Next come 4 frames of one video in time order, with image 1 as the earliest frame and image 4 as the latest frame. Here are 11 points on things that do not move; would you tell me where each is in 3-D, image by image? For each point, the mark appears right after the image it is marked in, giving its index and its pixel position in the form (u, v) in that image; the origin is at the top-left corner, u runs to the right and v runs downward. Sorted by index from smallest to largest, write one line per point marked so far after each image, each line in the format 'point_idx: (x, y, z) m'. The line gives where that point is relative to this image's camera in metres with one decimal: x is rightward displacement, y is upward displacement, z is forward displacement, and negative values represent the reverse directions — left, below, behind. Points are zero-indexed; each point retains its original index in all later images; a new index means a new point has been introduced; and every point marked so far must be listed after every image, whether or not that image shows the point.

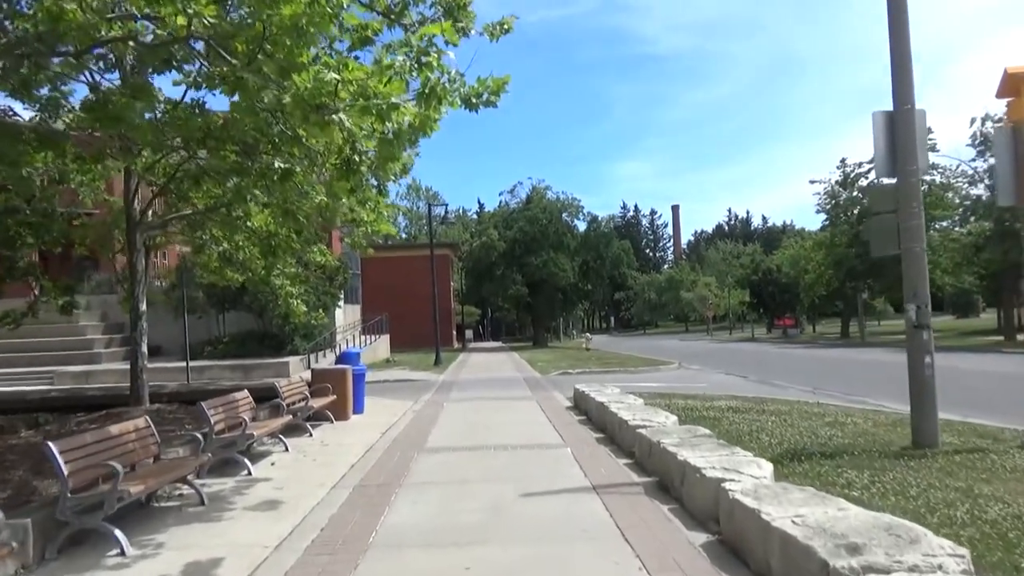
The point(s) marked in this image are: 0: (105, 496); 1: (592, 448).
0: (-2.7, -1.4, +5.8) m
1: (+0.9, -1.8, +10.0) m
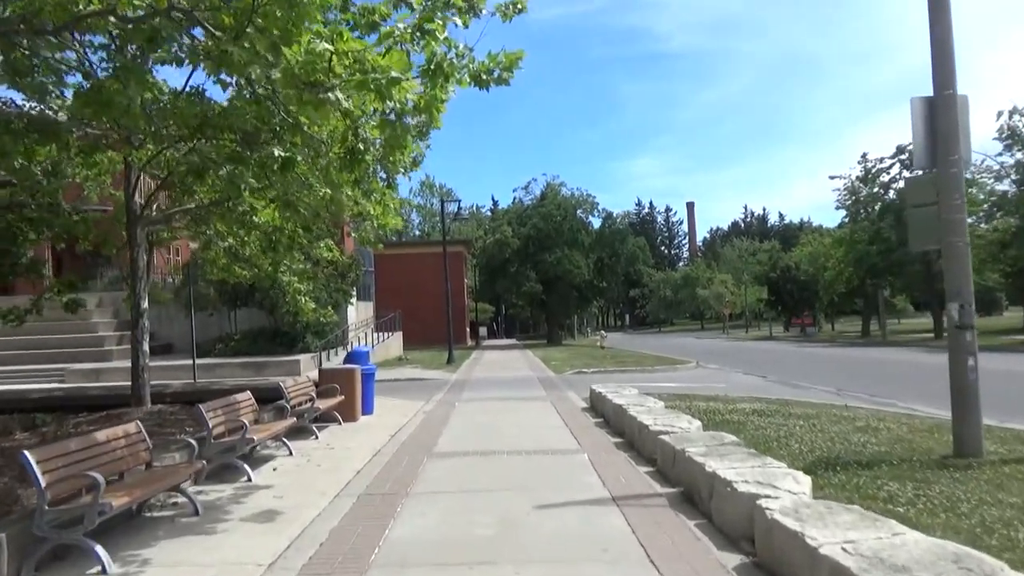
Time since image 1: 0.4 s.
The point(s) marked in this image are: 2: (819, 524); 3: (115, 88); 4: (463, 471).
0: (-2.6, -1.3, +5.3) m
1: (+1.1, -1.8, +9.5) m
2: (+1.6, -1.2, +4.7) m
3: (-3.3, +1.7, +7.3) m
4: (-0.5, -1.8, +8.8) m
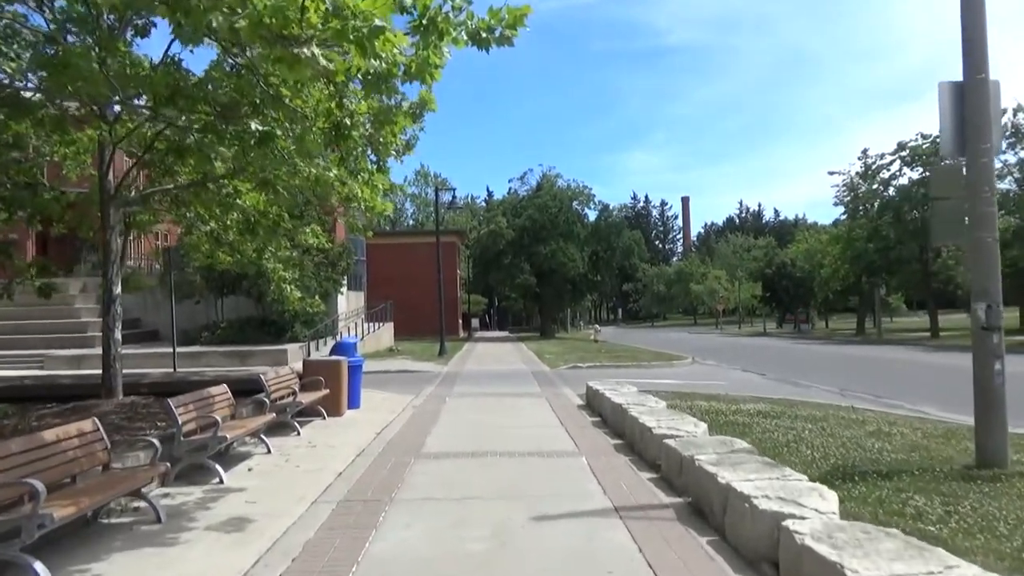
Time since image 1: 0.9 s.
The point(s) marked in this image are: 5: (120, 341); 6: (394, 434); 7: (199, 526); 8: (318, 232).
0: (-2.6, -1.2, +4.7) m
1: (+1.0, -1.7, +9.0) m
2: (+1.6, -1.2, +4.1) m
3: (-3.3, +1.8, +6.6) m
4: (-0.6, -1.7, +8.2) m
5: (-4.8, -0.7, +10.9) m
6: (-1.5, -1.8, +10.9) m
7: (-2.2, -1.7, +6.2) m
8: (-3.1, +0.9, +14.2) m
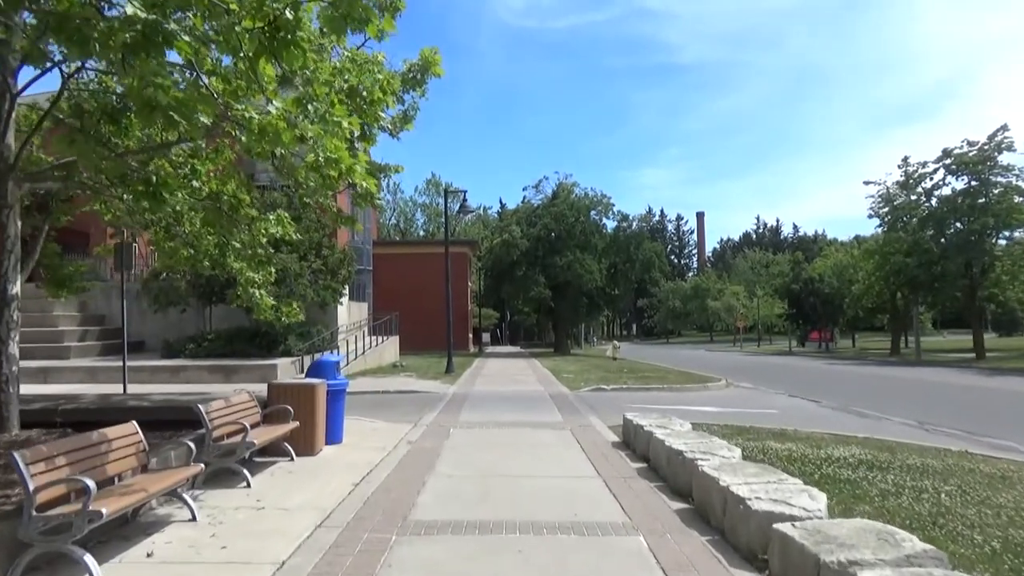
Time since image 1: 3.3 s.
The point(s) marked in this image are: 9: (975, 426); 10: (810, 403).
0: (-2.5, -1.2, +2.0) m
1: (+1.2, -1.7, +6.2) m
2: (+1.7, -1.2, +1.3) m
3: (-3.1, +1.8, +4.0) m
4: (-0.4, -1.7, +5.4) m
5: (-4.6, -0.6, +8.2) m
6: (-1.3, -1.8, +8.2) m
7: (-2.1, -1.6, +3.5) m
8: (-2.8, +0.8, +11.5) m
9: (+7.8, -2.3, +14.8) m
10: (+6.3, -2.4, +18.9) m
